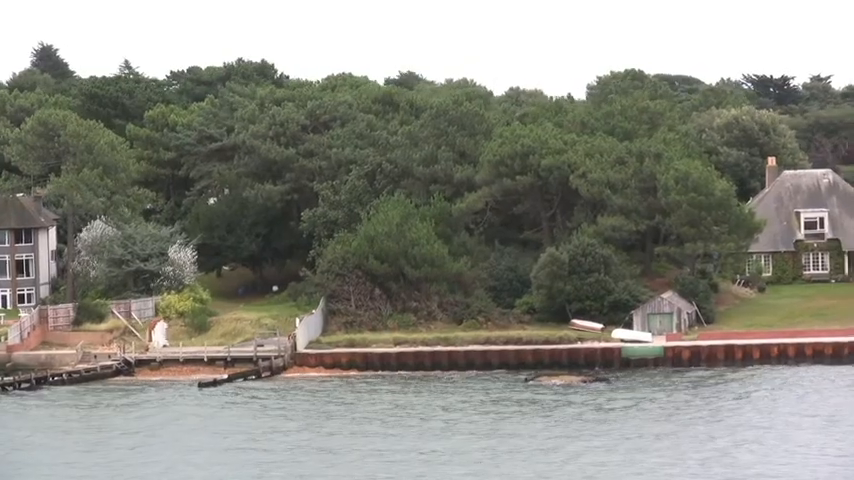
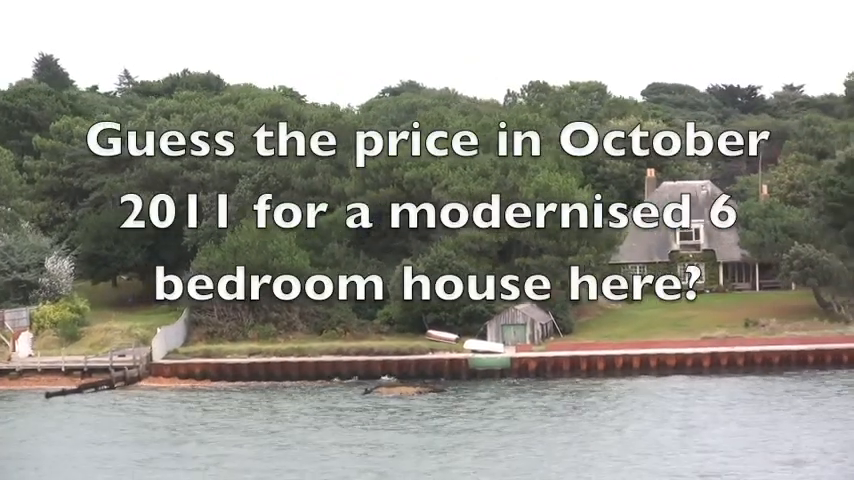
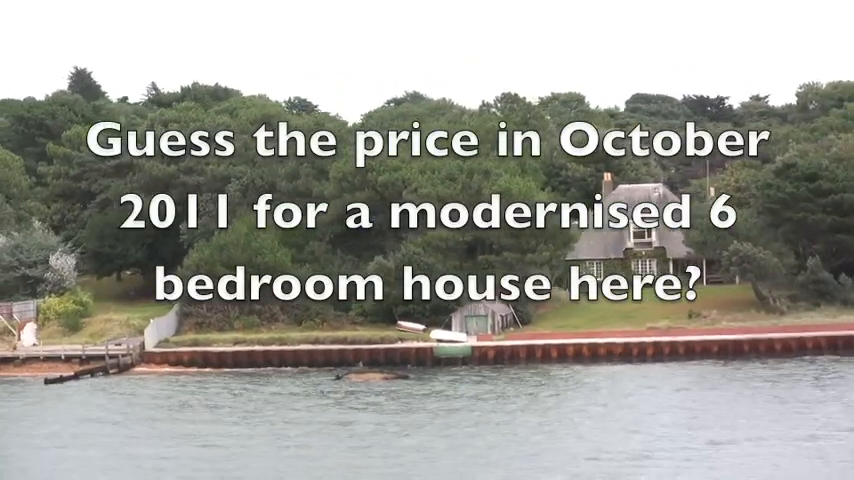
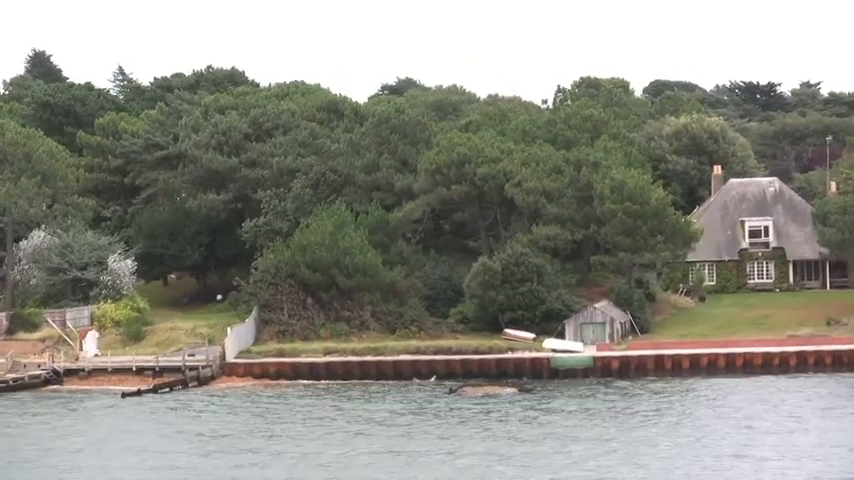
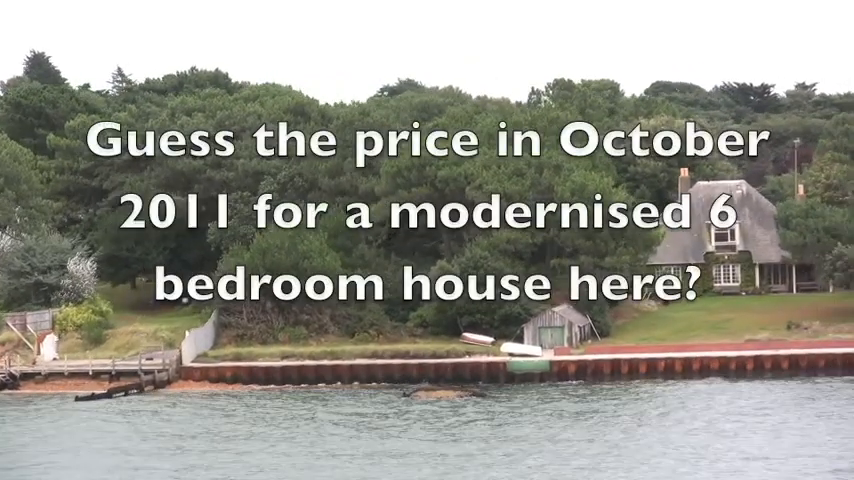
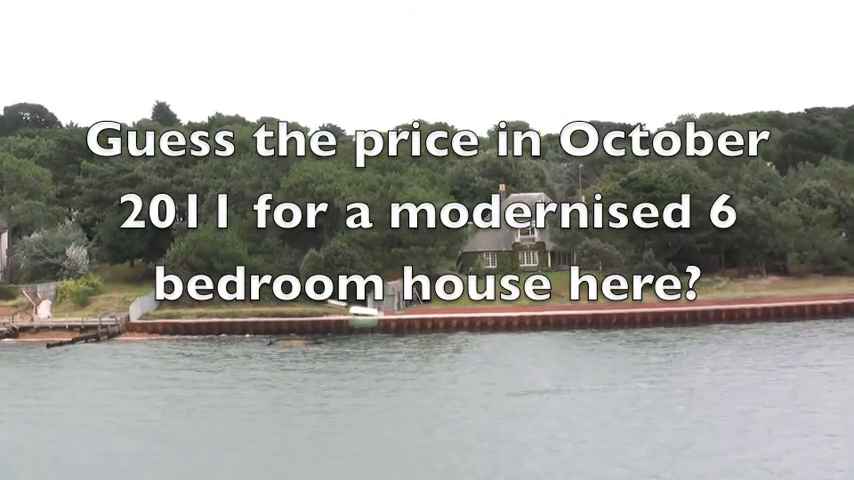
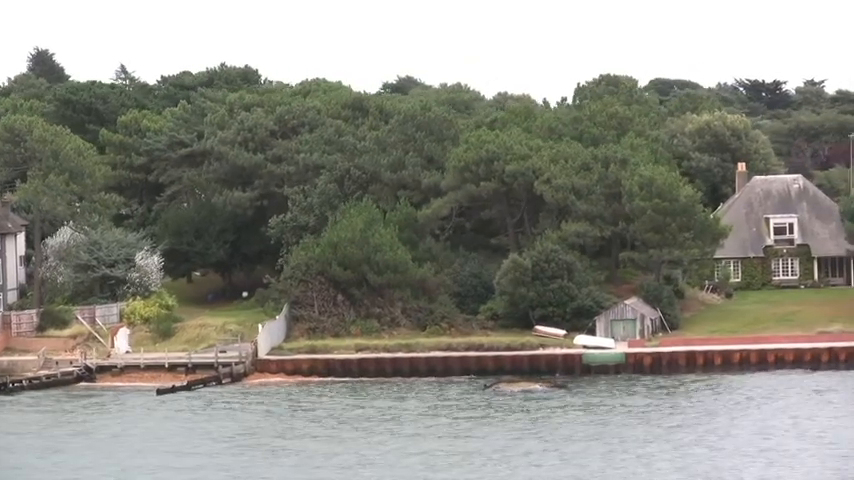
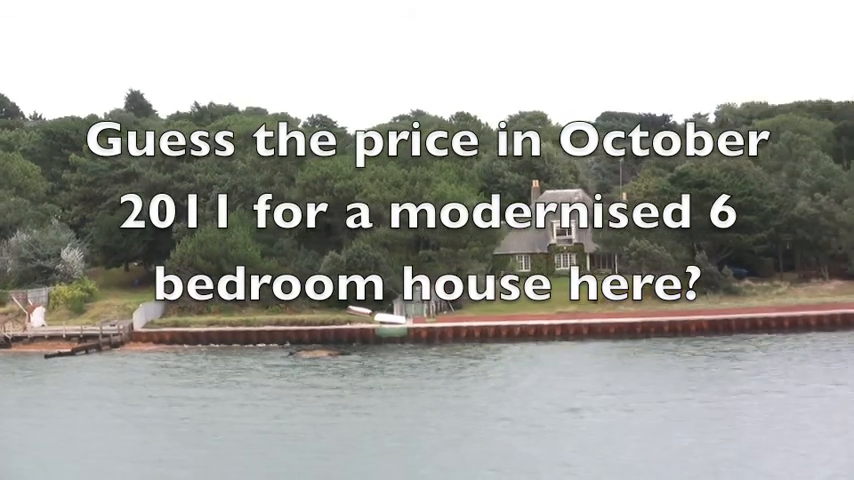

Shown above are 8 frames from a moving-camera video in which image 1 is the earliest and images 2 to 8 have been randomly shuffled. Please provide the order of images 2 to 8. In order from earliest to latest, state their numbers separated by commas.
7, 4, 5, 2, 3, 8, 6
